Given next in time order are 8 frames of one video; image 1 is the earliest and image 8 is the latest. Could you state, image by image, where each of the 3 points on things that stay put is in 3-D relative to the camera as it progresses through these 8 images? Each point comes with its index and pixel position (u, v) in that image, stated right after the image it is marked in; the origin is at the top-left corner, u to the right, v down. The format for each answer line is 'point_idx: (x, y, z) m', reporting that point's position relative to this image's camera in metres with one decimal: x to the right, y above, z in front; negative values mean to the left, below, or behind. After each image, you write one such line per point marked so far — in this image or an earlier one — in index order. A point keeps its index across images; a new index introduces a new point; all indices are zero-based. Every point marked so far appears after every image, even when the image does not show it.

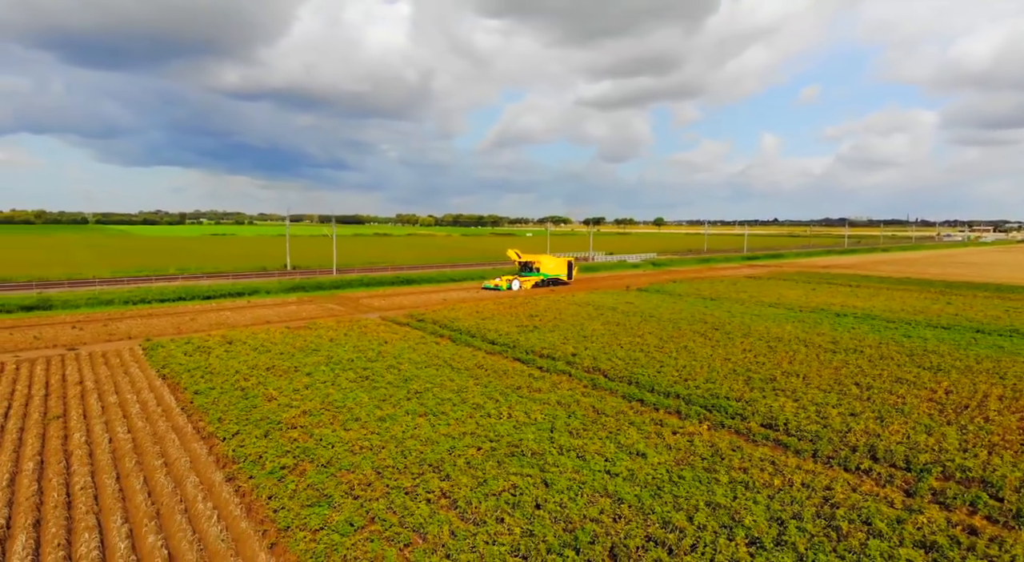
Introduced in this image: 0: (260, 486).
0: (-5.8, -4.8, +12.2) m
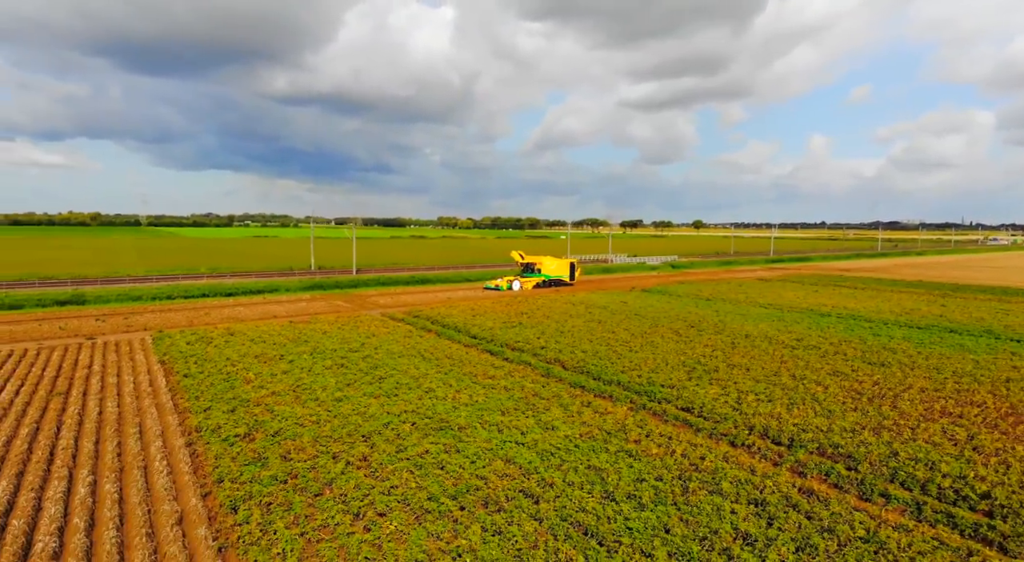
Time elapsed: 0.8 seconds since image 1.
0: (-7.9, -4.5, +13.9) m
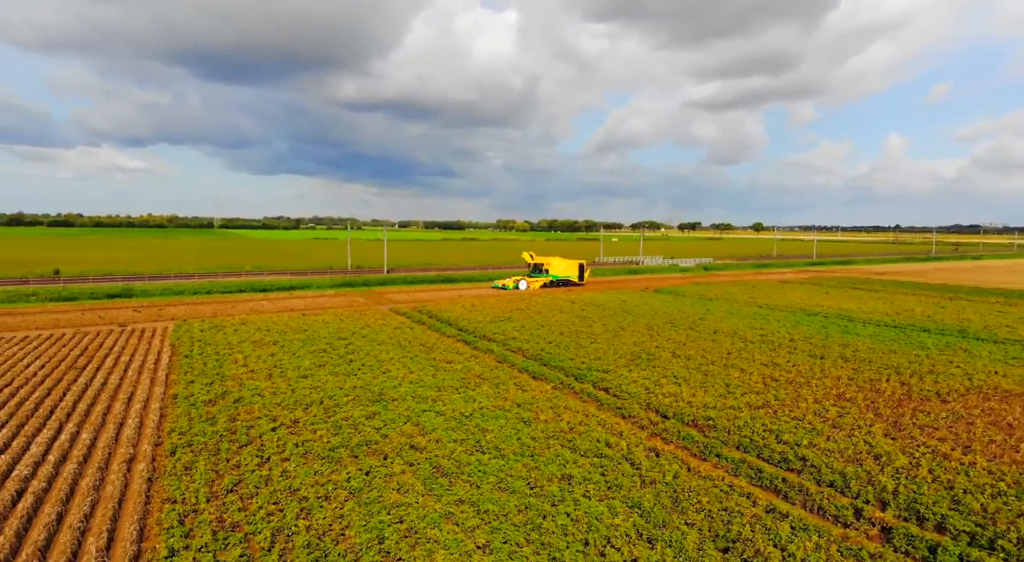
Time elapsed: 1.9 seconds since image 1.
0: (-10.3, -4.0, +16.2) m
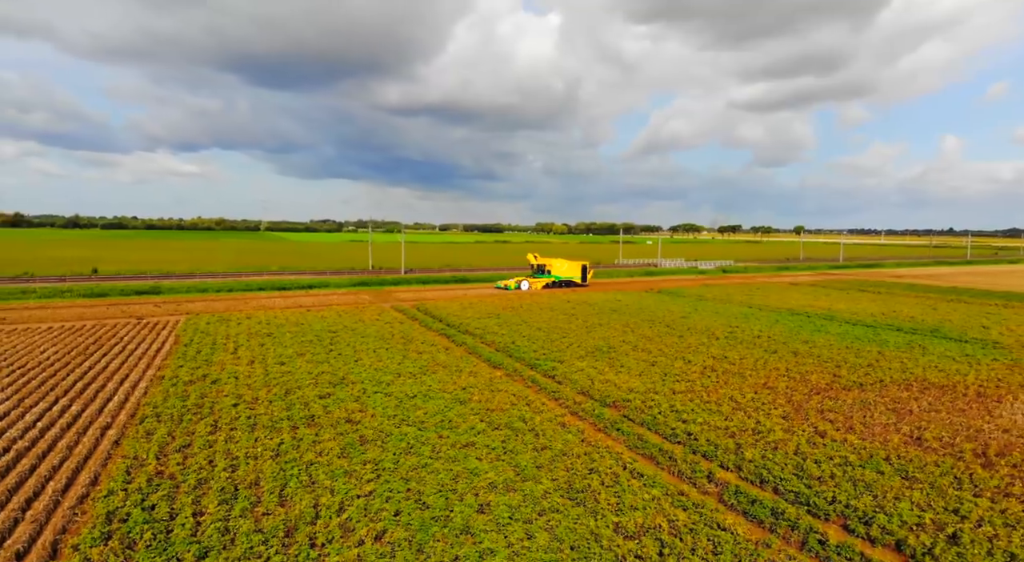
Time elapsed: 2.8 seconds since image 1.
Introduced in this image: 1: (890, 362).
0: (-12.1, -3.7, +18.0) m
1: (+13.8, -3.0, +19.1) m
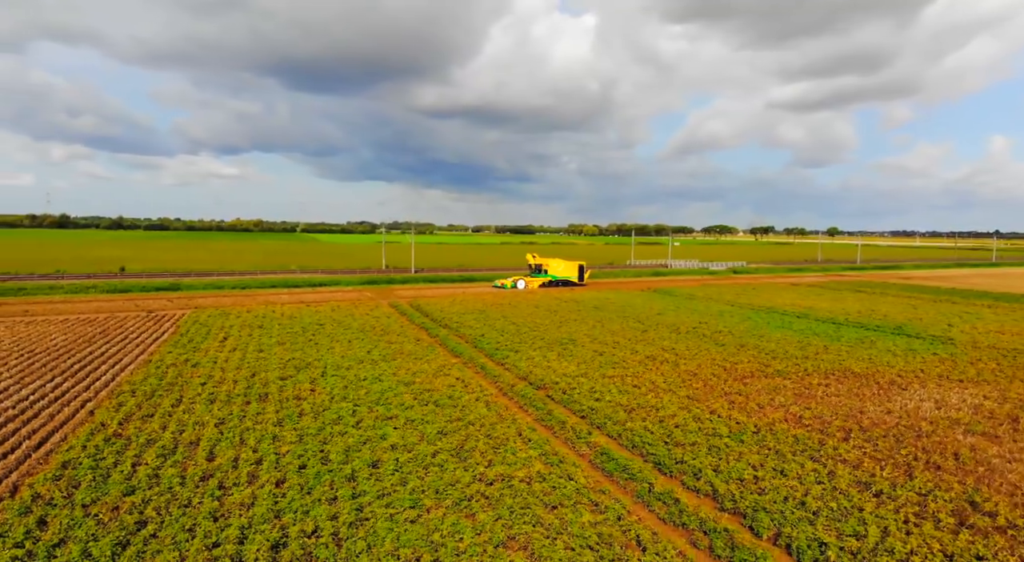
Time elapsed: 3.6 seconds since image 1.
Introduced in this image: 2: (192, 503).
0: (-13.9, -3.4, +19.7) m
1: (+12.0, -2.8, +20.0) m
2: (-5.3, -3.6, +8.6) m
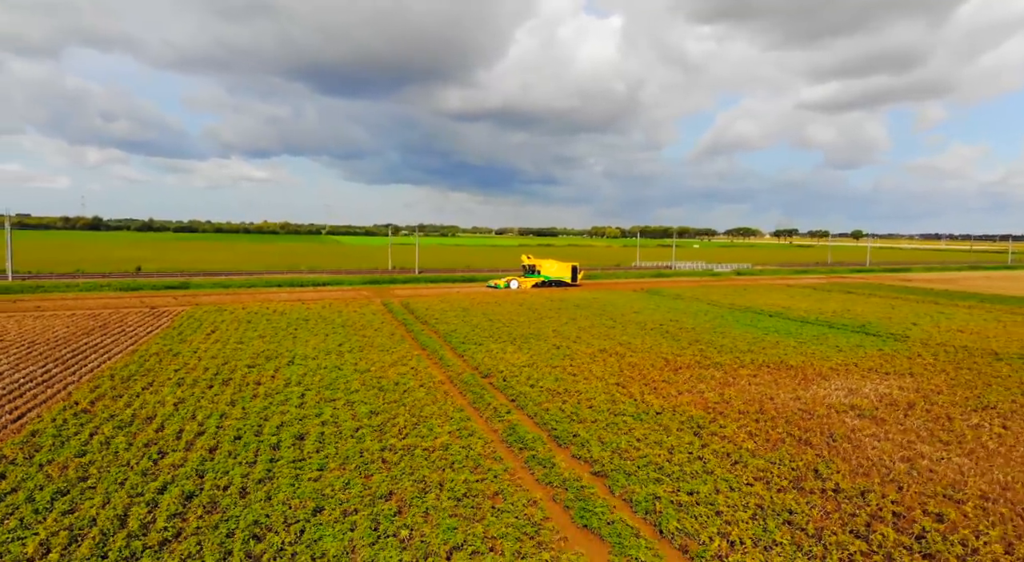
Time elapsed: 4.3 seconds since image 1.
0: (-15.6, -3.2, +21.1) m
1: (+10.4, -2.7, +20.8) m
2: (-7.2, -3.4, +9.8) m
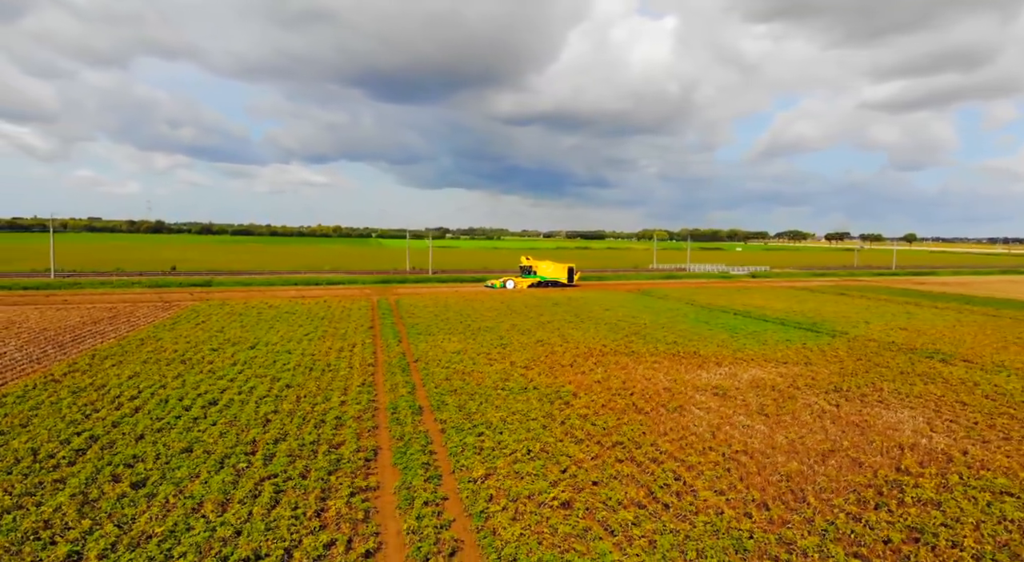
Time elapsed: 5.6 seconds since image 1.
0: (-18.0, -2.8, +23.6) m
1: (+7.9, -2.5, +22.0) m
2: (-10.2, -3.1, +11.8) m
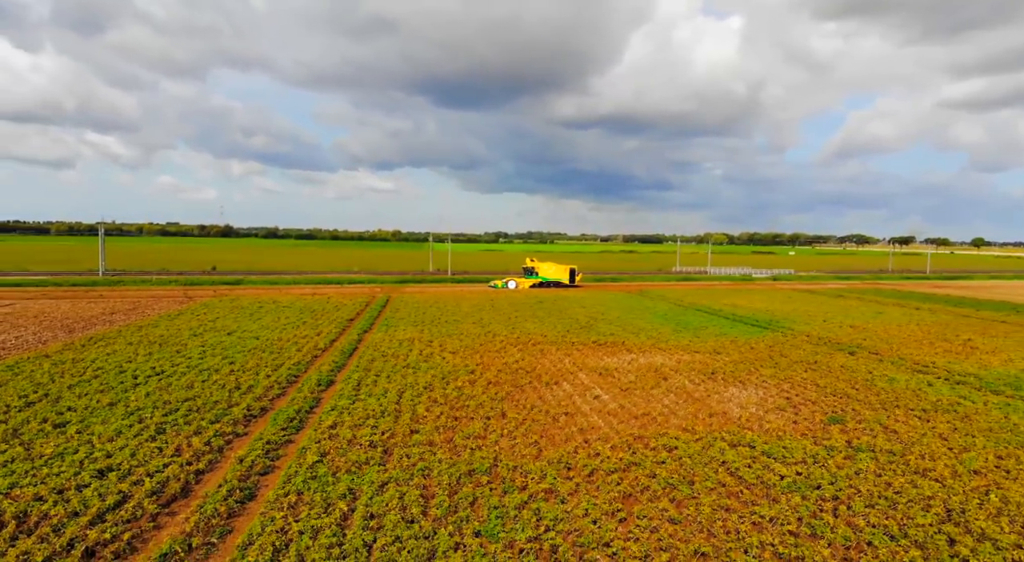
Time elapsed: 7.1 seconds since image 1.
0: (-20.1, -2.5, +26.4) m
1: (+5.7, -2.4, +23.3) m
2: (-13.0, -2.7, +14.2) m
